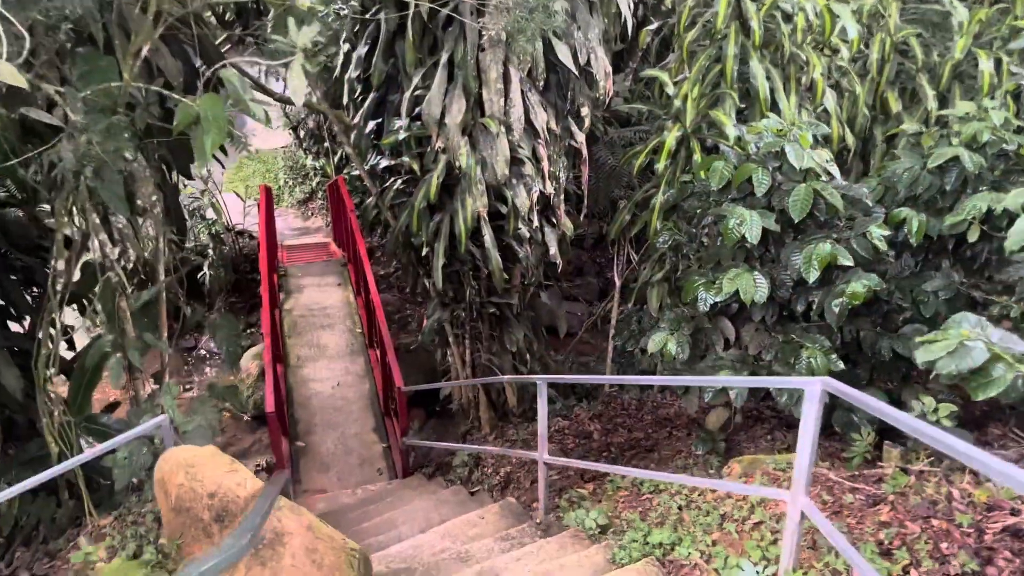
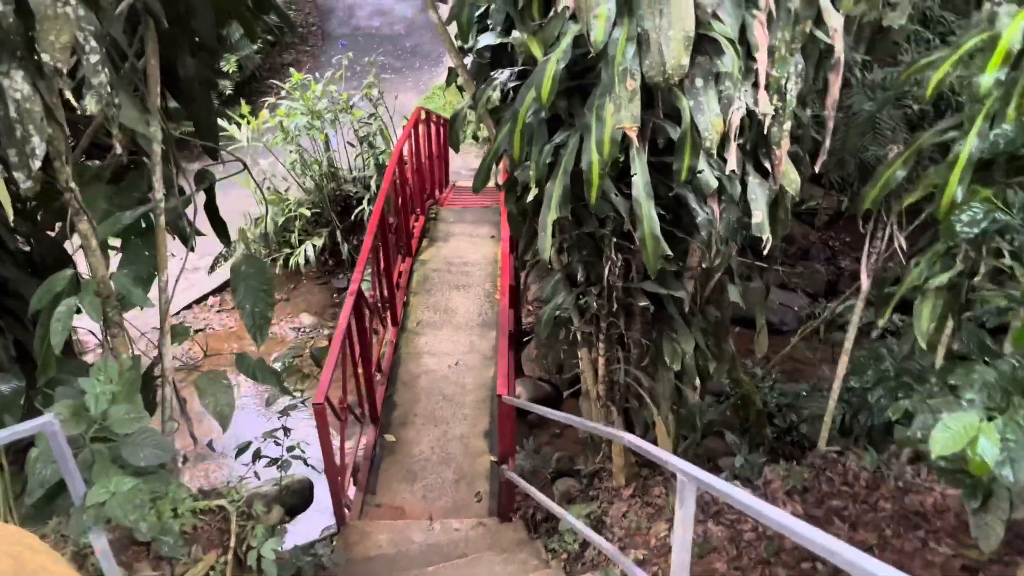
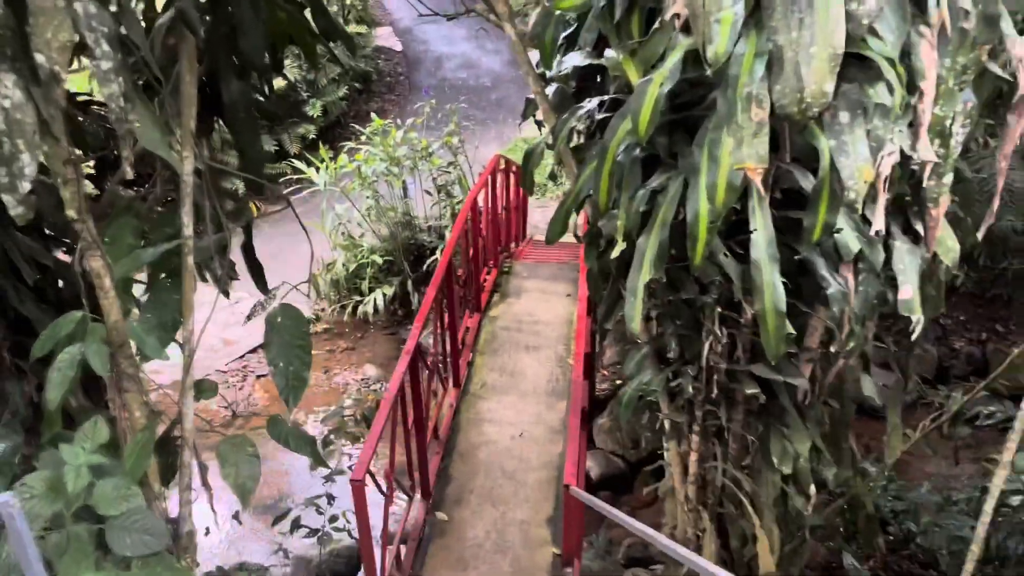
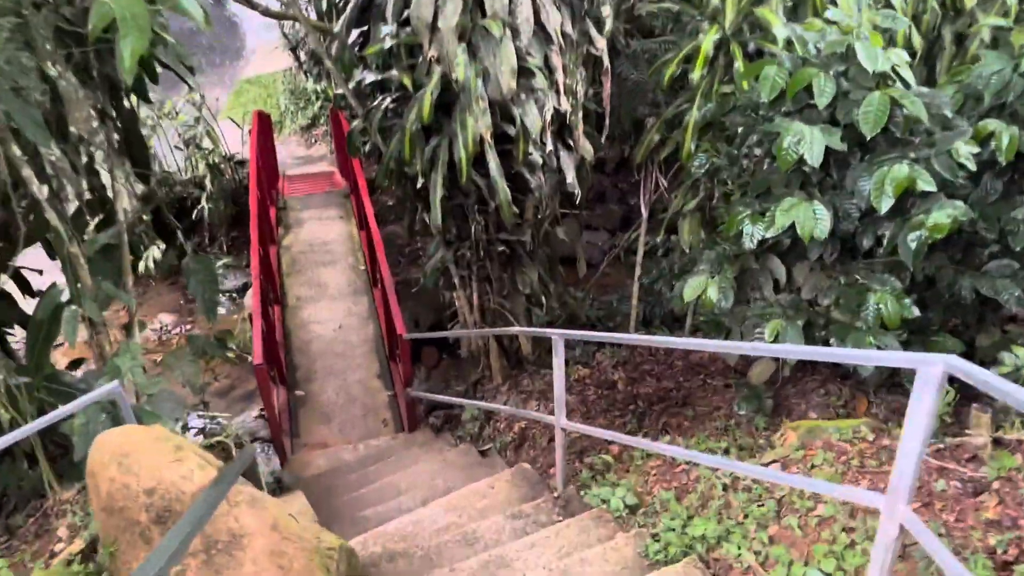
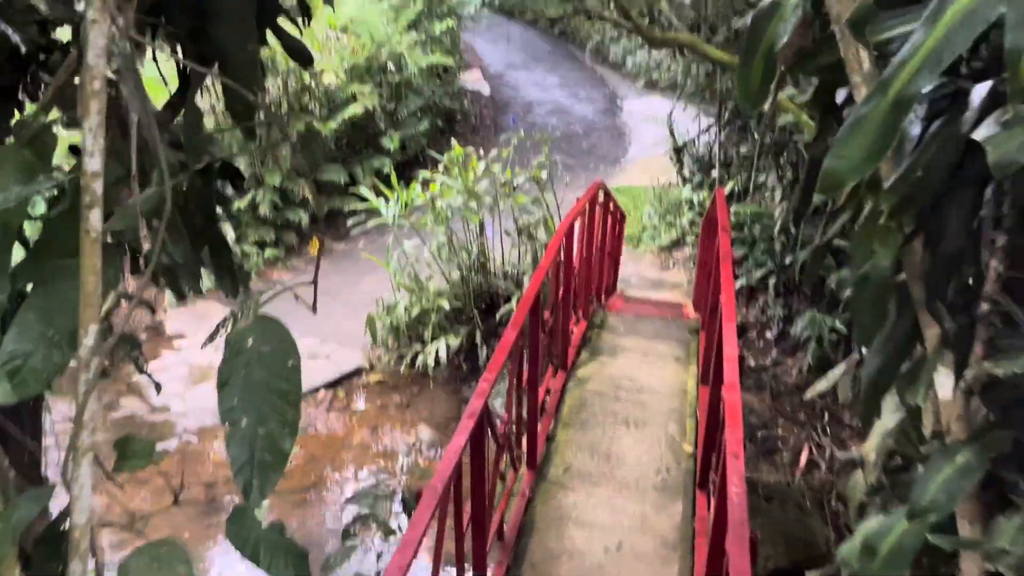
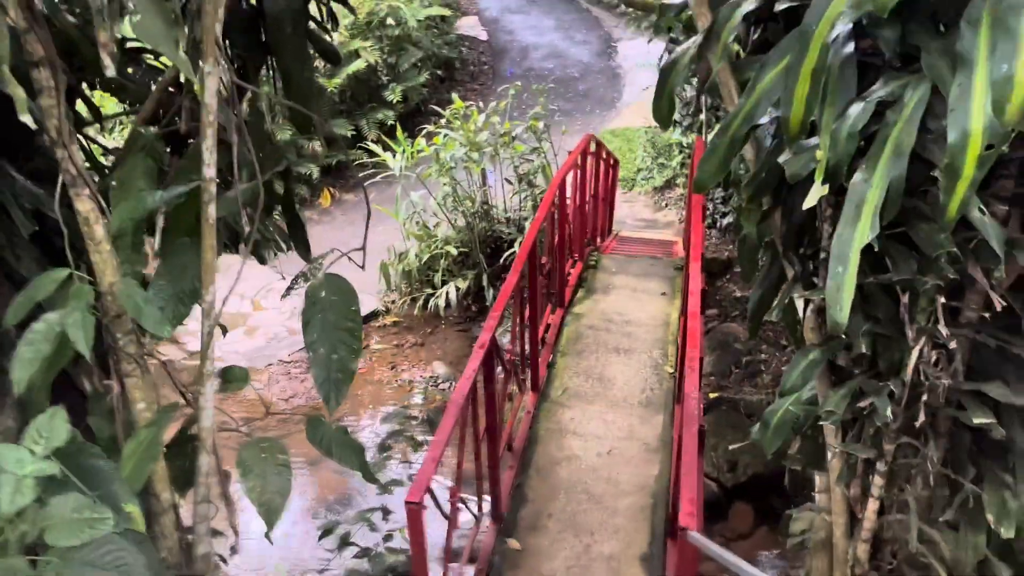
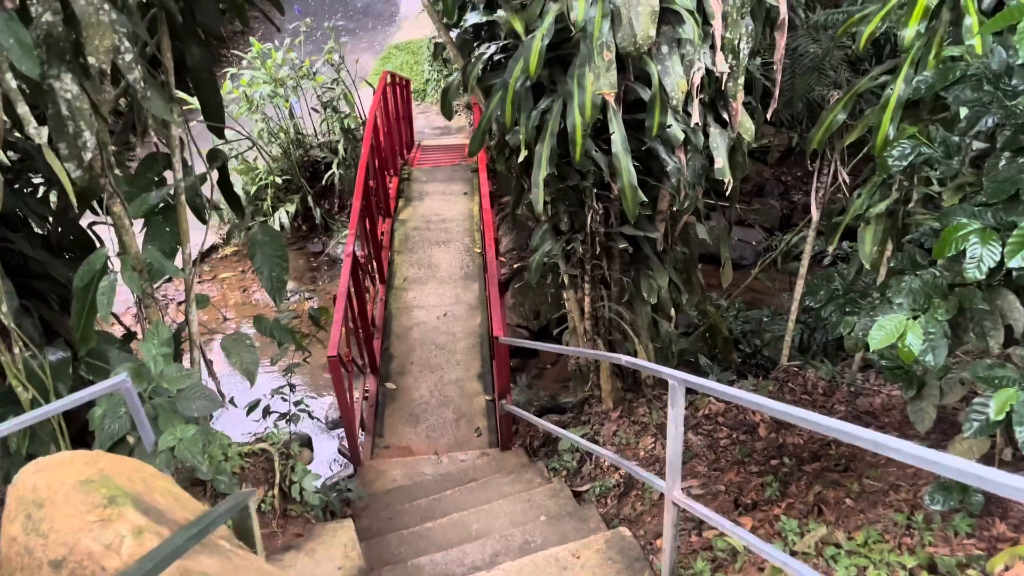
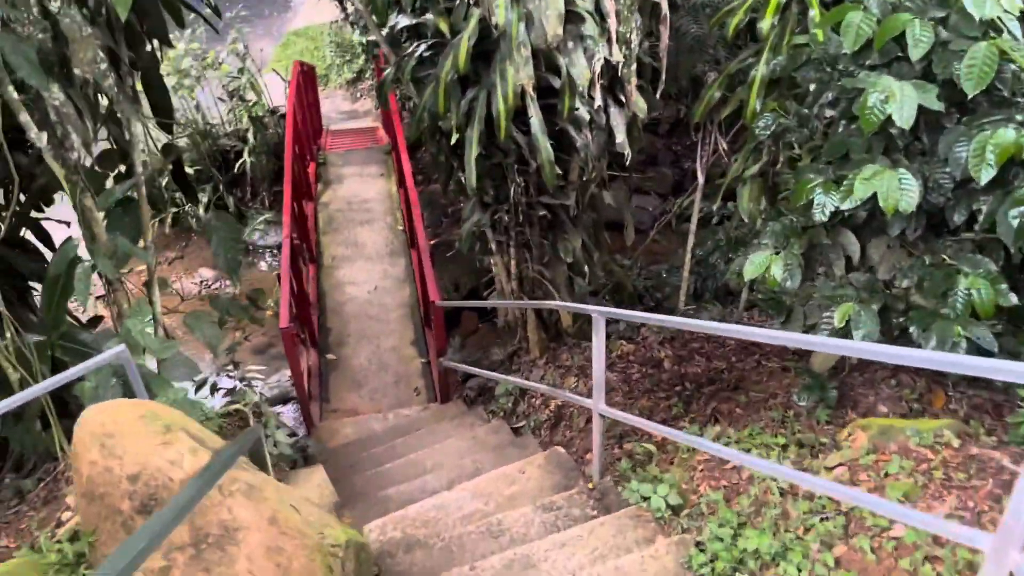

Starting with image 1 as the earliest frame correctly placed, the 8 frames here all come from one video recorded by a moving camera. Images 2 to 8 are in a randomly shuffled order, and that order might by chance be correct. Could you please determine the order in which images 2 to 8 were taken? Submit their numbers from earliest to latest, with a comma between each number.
4, 8, 7, 2, 3, 6, 5
